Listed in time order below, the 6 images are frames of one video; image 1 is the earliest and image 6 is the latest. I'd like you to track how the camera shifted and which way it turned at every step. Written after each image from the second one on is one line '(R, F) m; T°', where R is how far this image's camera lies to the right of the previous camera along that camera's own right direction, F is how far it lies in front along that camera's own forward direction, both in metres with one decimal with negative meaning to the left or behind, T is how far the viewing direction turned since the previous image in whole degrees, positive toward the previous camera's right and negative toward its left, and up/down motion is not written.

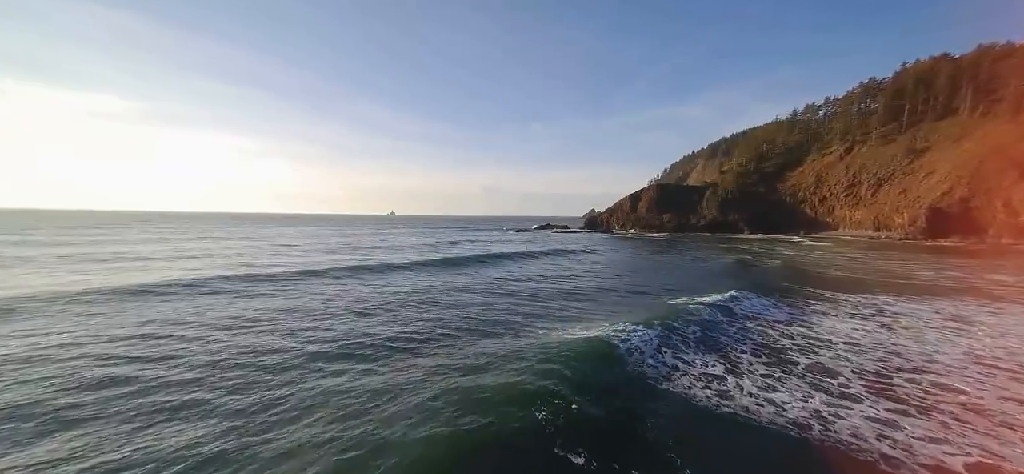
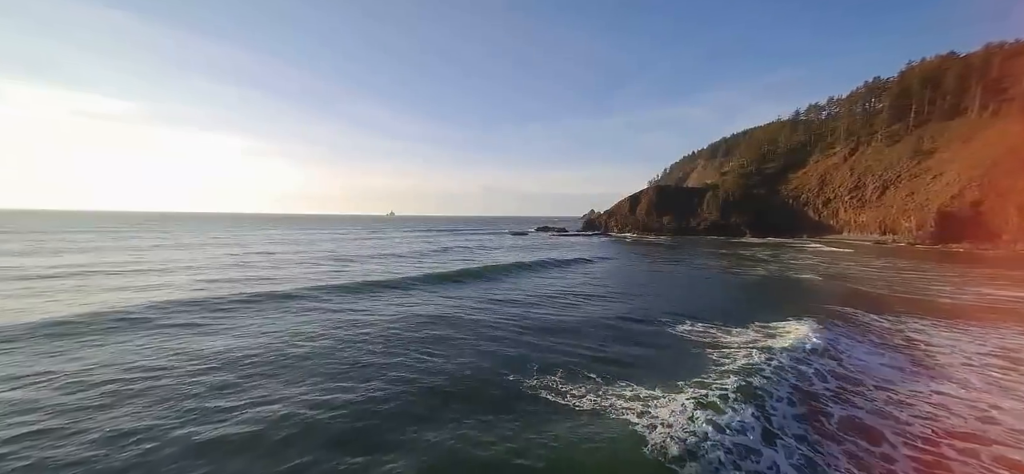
(+0.8, +2.0) m; 0°
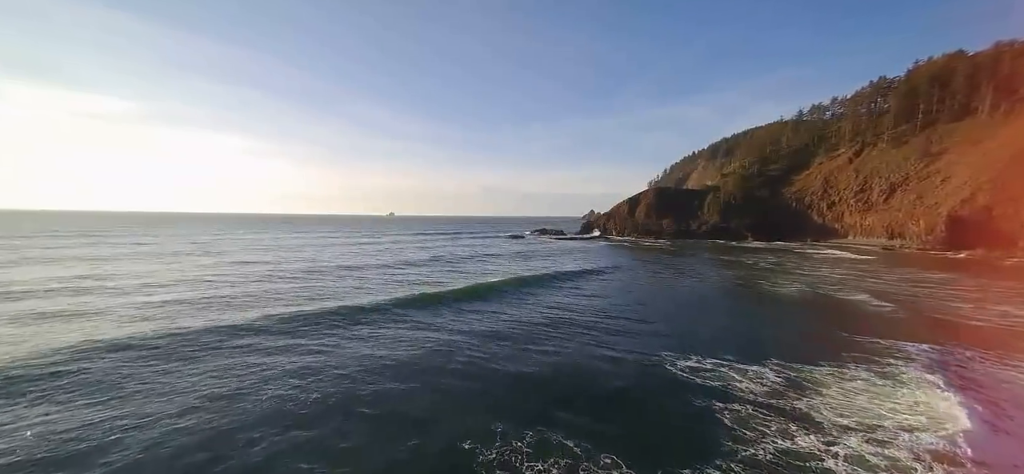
(+0.8, +2.1) m; 0°
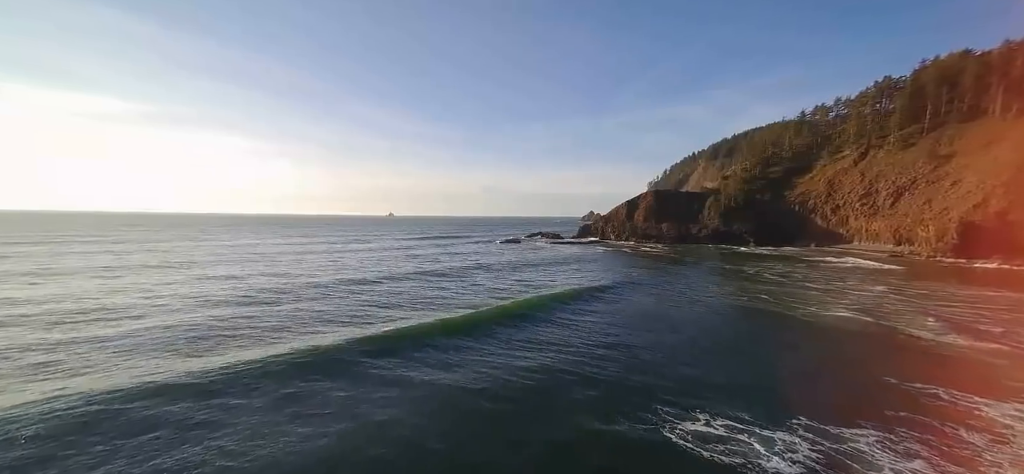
(+0.9, +2.3) m; 0°
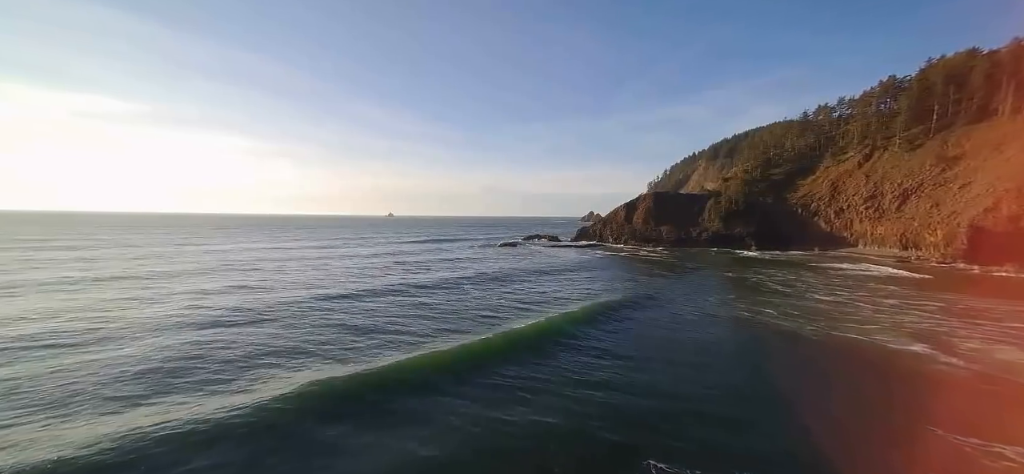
(+0.8, +1.9) m; 0°
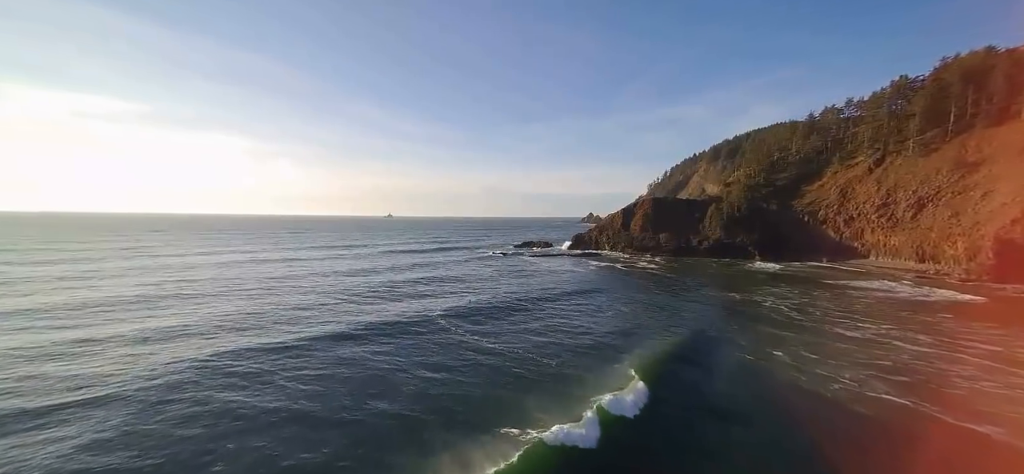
(+1.7, +4.2) m; 0°
